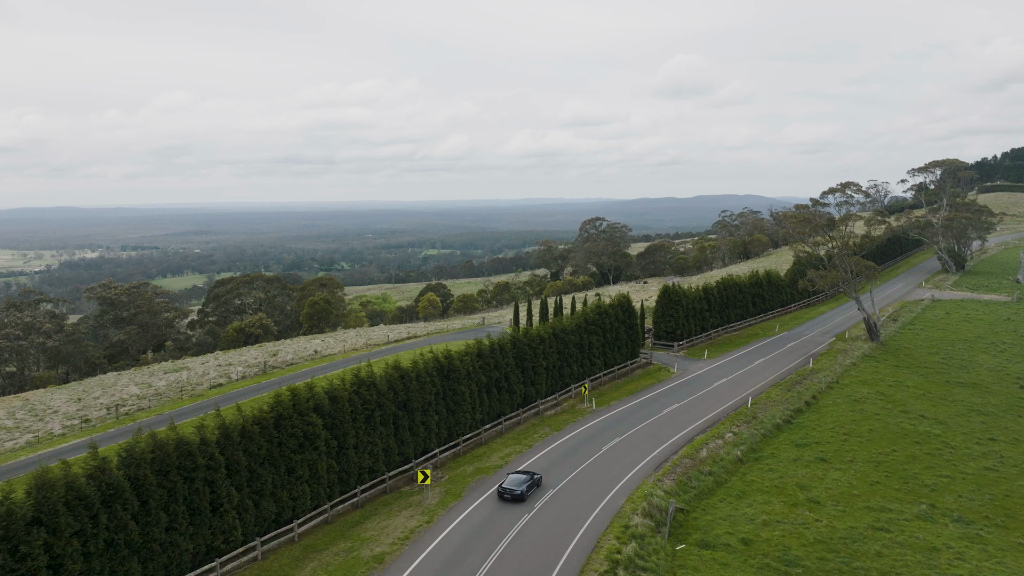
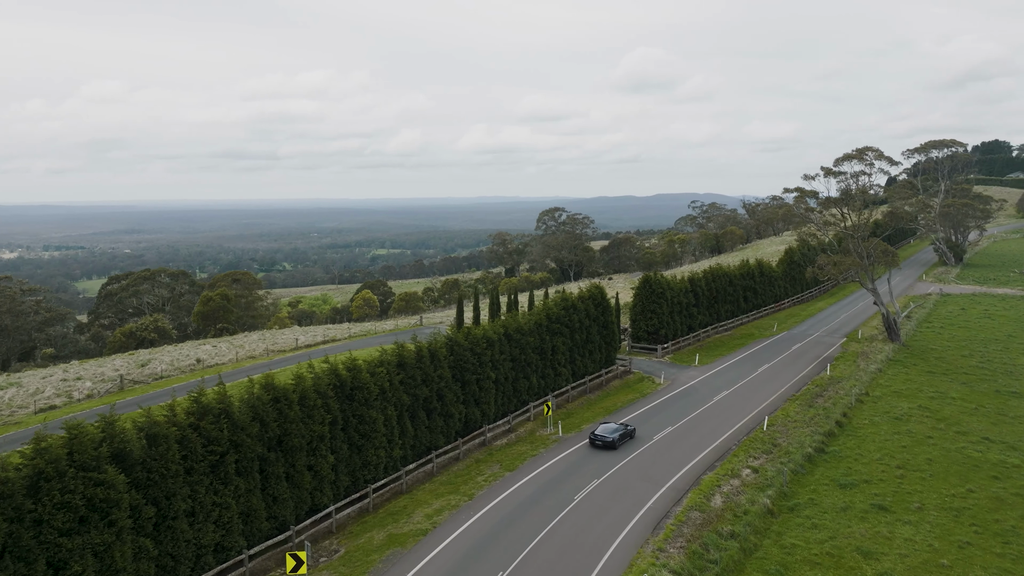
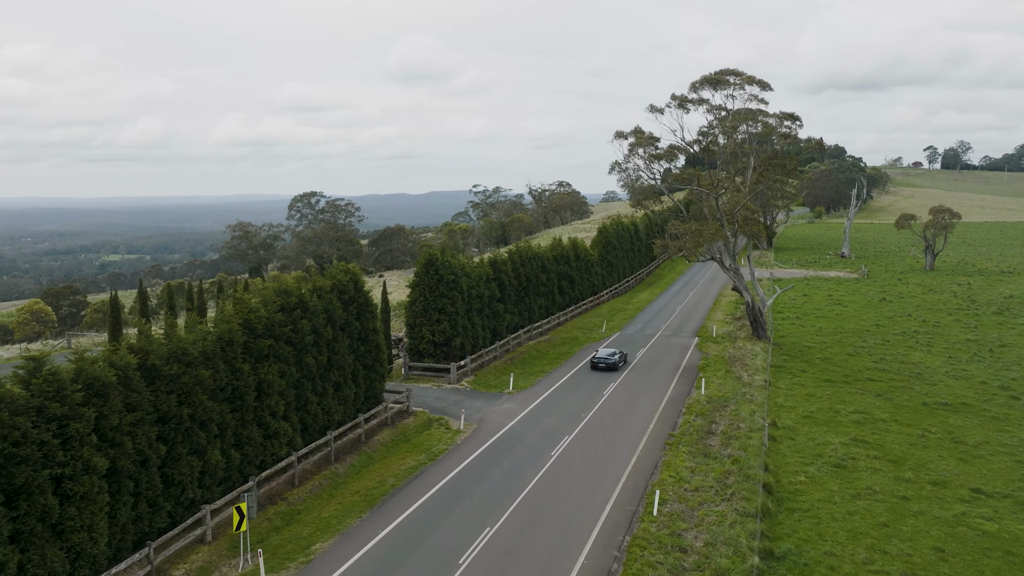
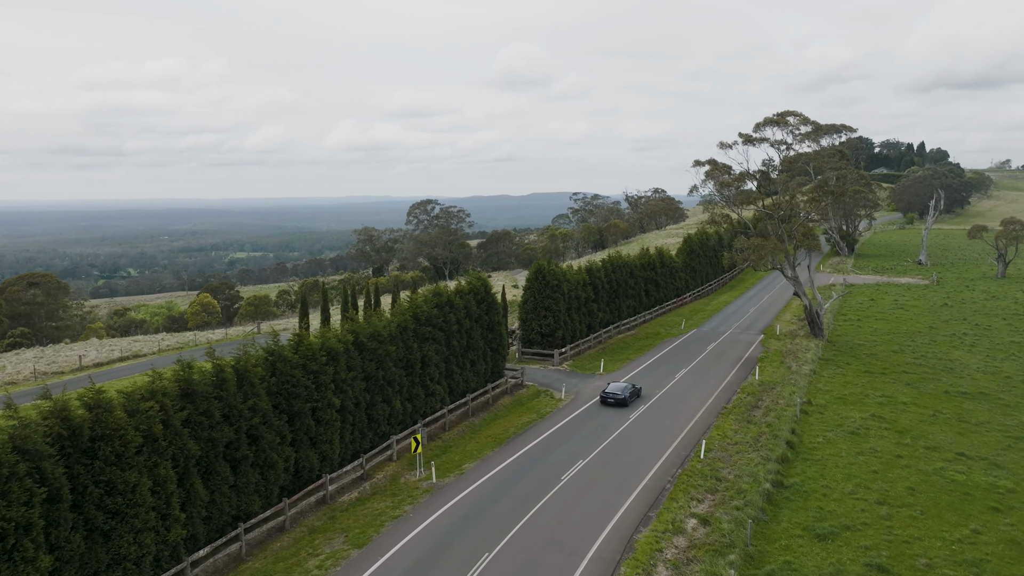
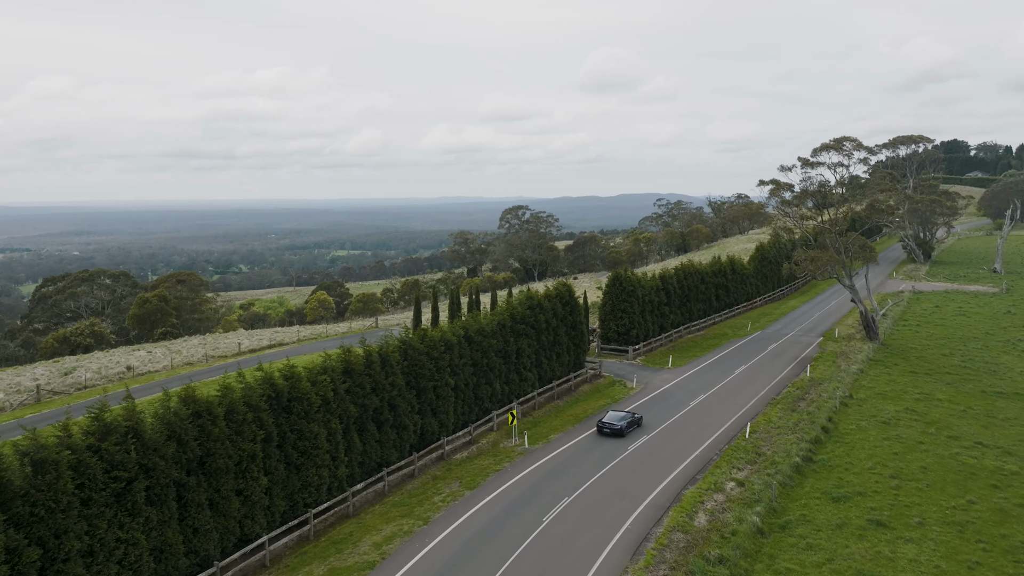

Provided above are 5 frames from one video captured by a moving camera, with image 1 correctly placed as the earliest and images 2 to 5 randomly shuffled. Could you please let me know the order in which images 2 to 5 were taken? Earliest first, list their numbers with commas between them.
2, 5, 4, 3
